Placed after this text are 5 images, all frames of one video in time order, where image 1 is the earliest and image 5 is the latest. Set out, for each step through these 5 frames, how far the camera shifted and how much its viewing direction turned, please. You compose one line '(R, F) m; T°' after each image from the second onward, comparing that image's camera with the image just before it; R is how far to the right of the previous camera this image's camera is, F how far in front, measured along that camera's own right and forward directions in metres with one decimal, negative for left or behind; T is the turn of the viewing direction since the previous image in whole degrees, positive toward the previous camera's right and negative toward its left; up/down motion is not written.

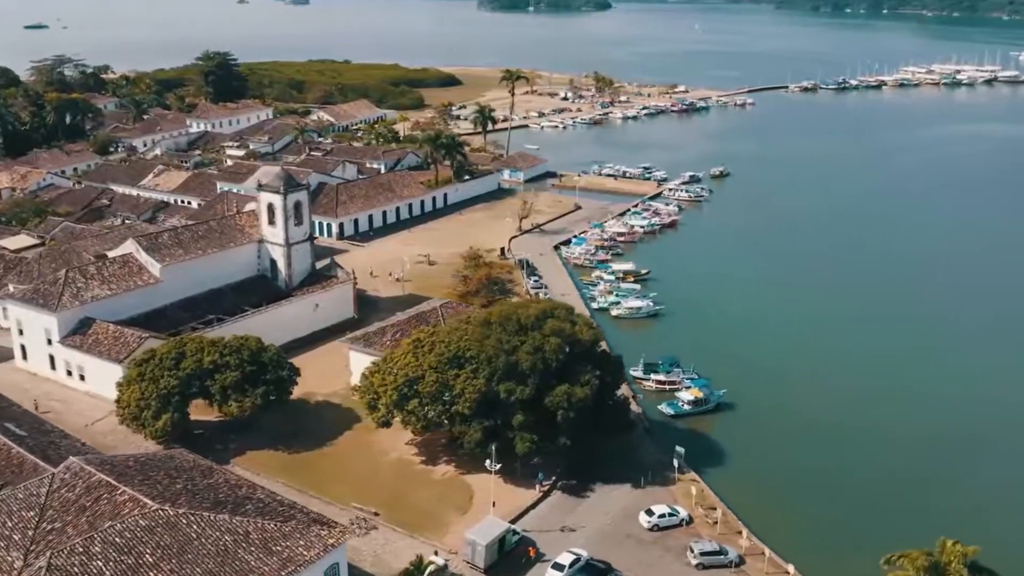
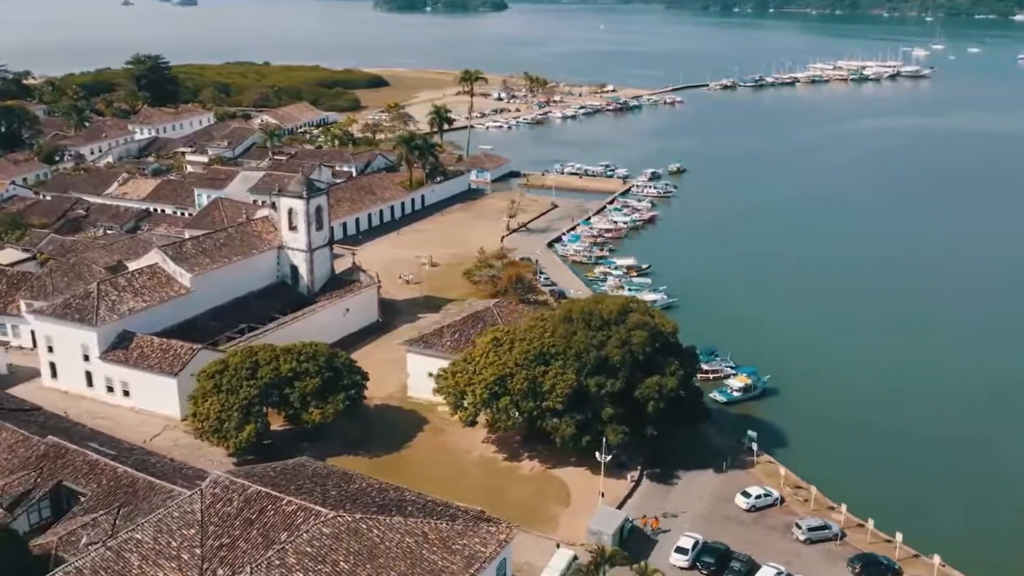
(-6.7, -0.2) m; +6°
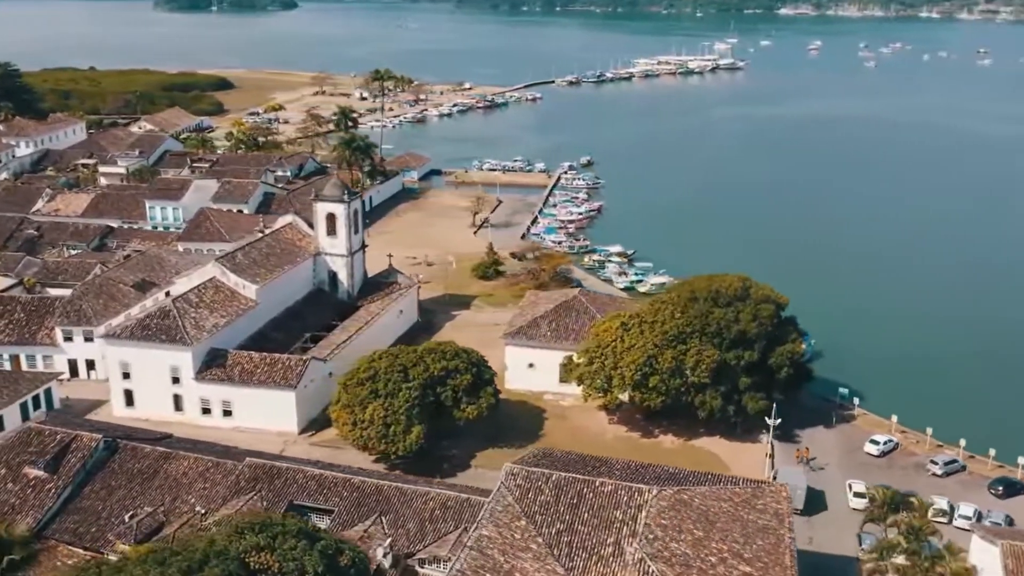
(-12.8, +0.2) m; +13°
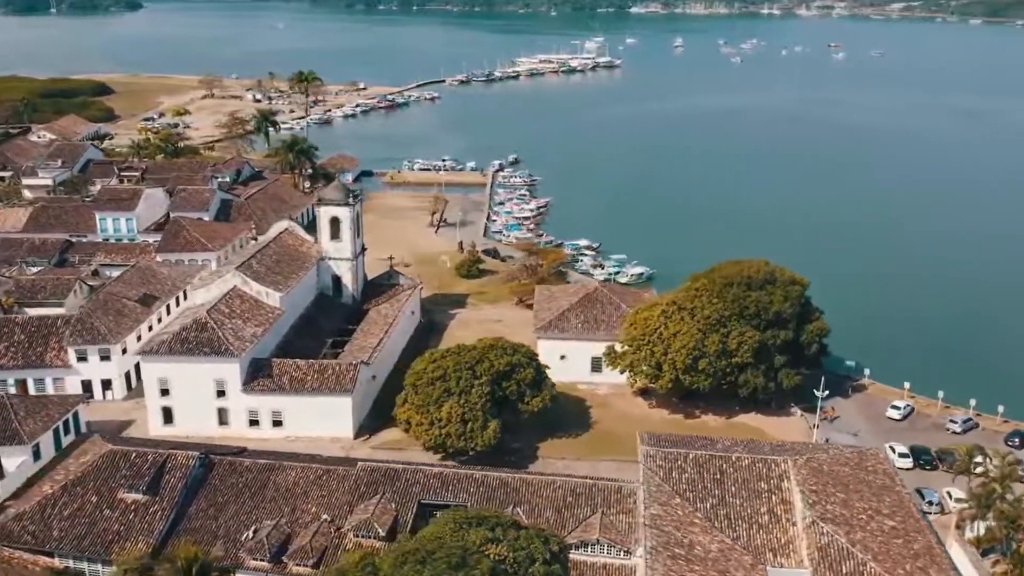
(-7.5, -0.3) m; +9°
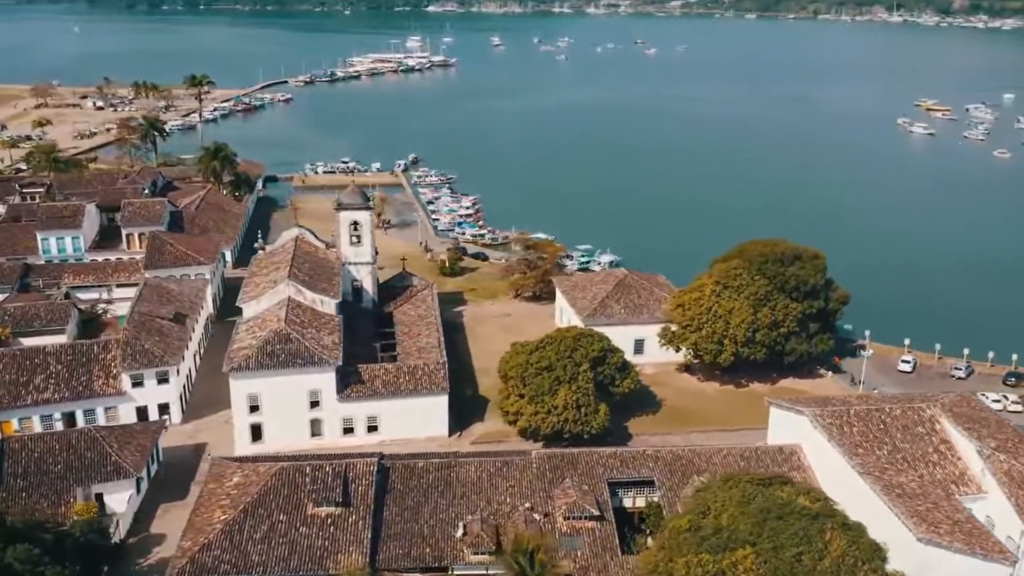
(-11.2, -0.1) m; +12°
